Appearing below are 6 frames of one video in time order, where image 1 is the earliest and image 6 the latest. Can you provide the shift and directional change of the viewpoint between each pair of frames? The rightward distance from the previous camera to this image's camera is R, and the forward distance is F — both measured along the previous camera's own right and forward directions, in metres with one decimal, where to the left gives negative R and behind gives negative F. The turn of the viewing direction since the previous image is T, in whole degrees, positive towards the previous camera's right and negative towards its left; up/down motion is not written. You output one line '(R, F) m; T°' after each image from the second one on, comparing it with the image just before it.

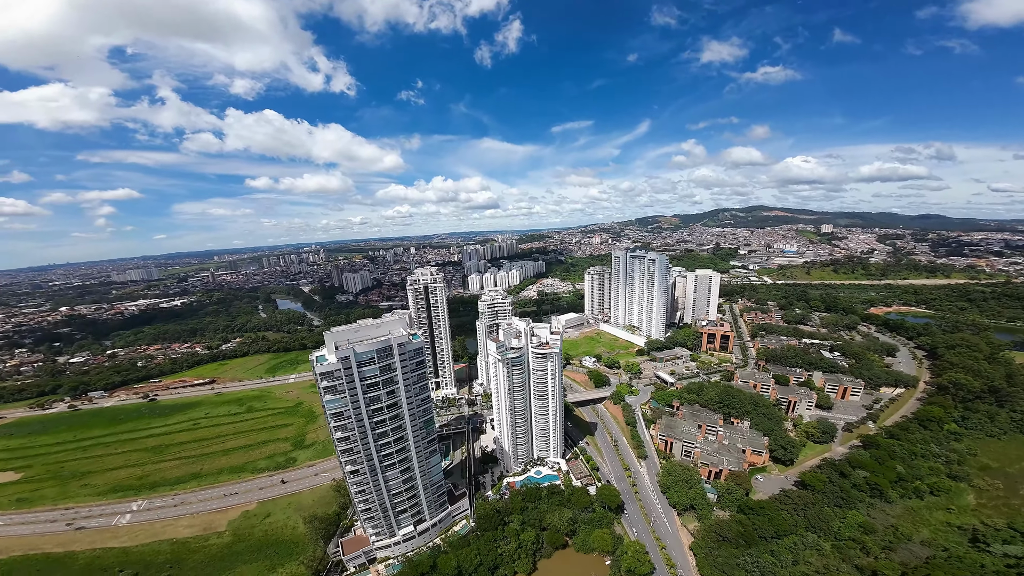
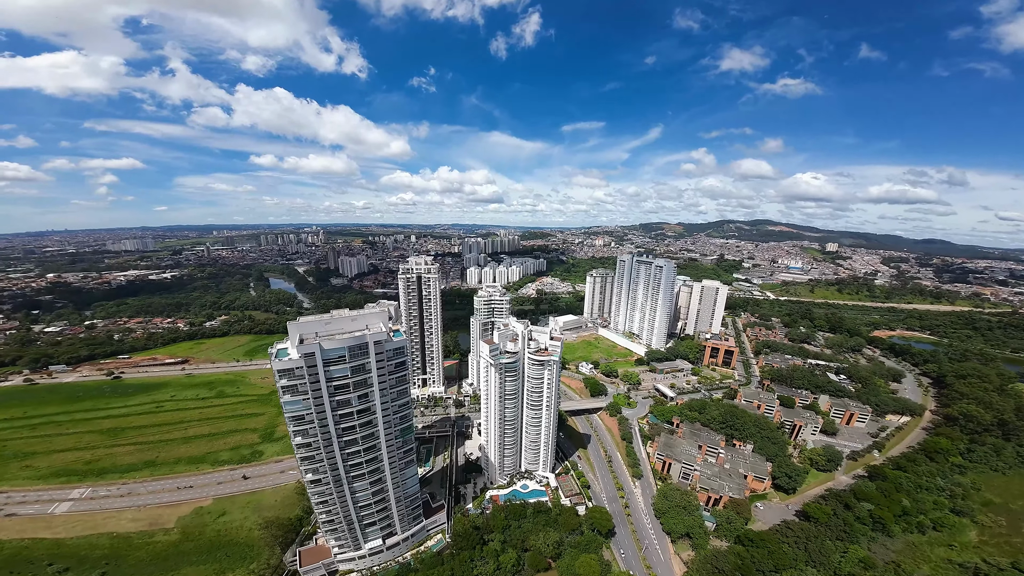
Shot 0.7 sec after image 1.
(+0.1, +4.5) m; 0°
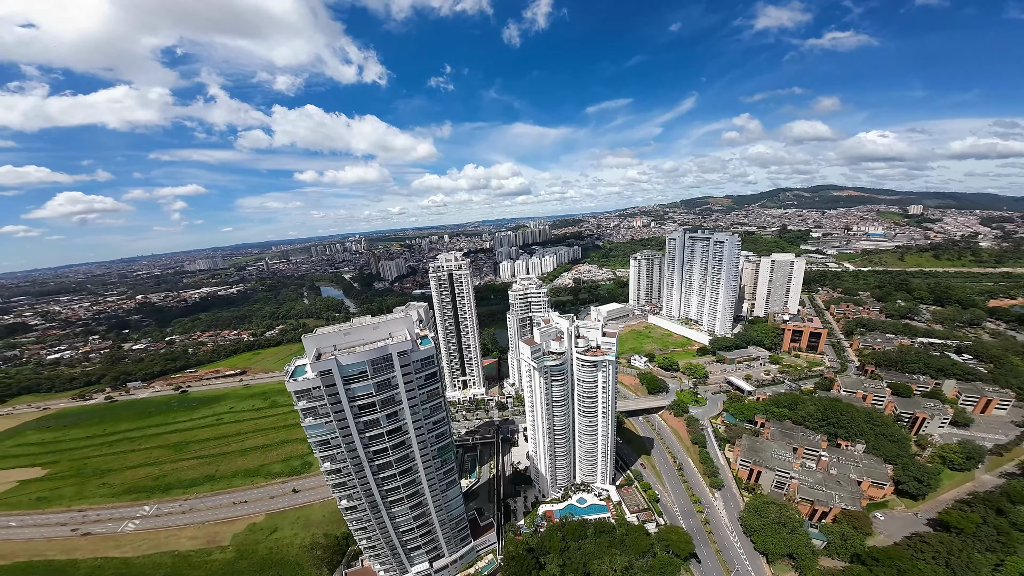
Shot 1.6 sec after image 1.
(-0.3, +5.4) m; -7°
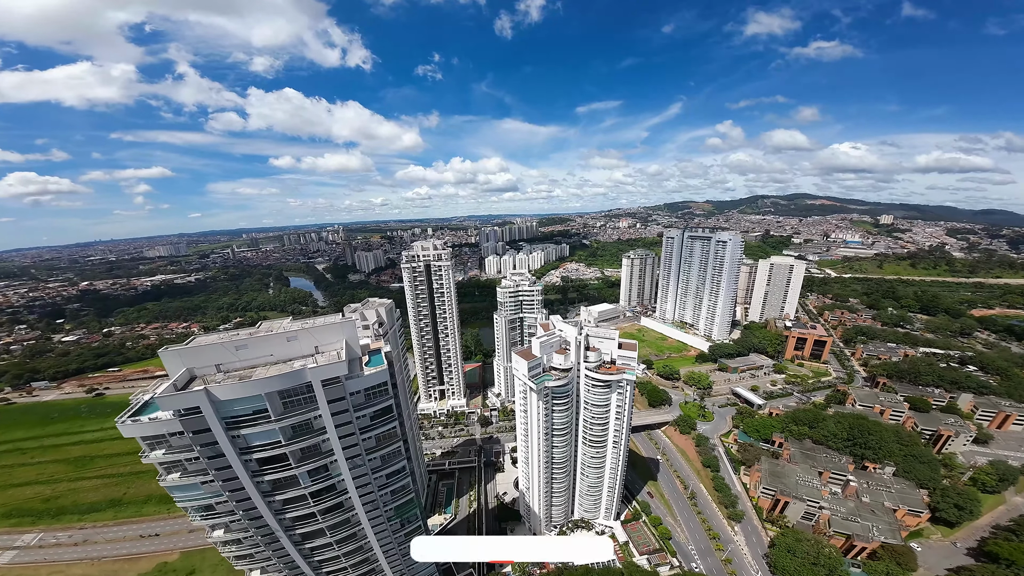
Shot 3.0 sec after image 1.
(-0.7, +8.3) m; +3°
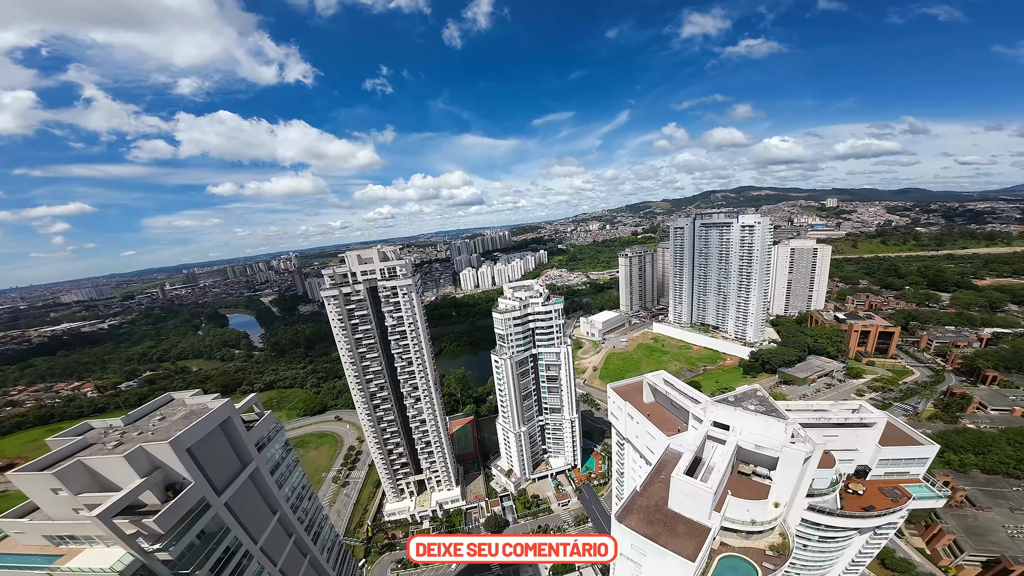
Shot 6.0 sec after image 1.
(-3.1, +18.2) m; +5°
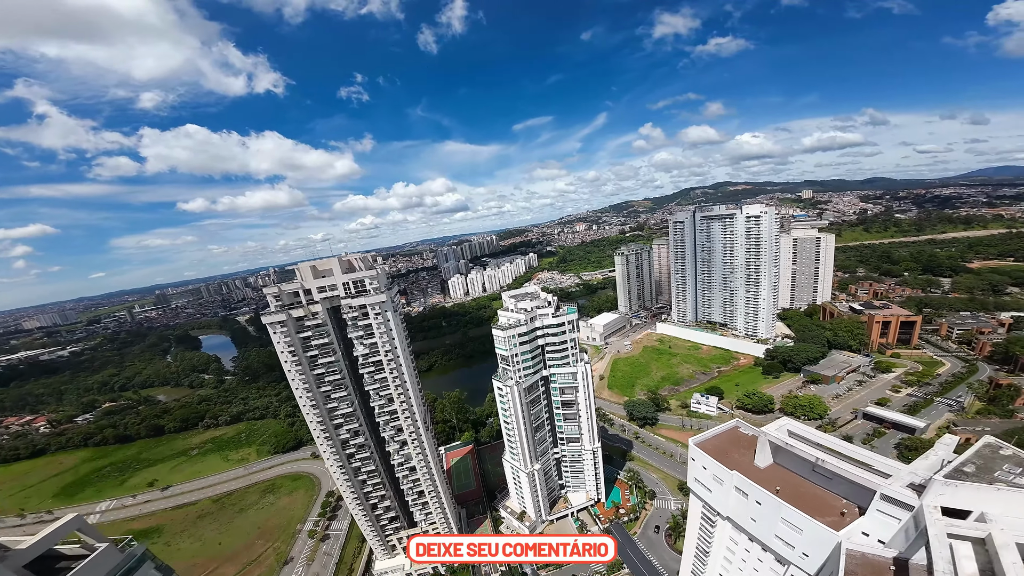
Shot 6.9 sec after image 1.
(-1.3, +5.7) m; +2°
